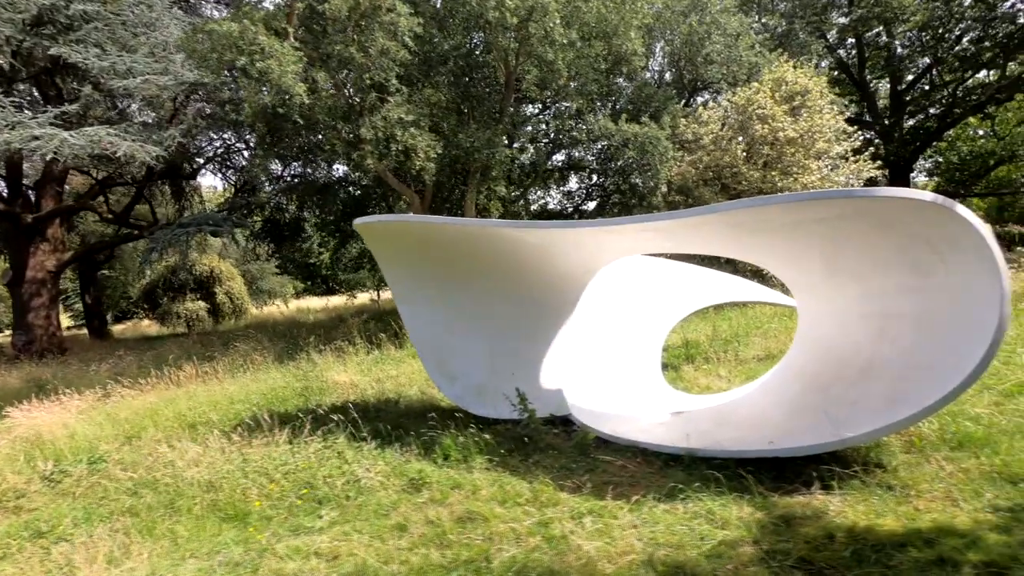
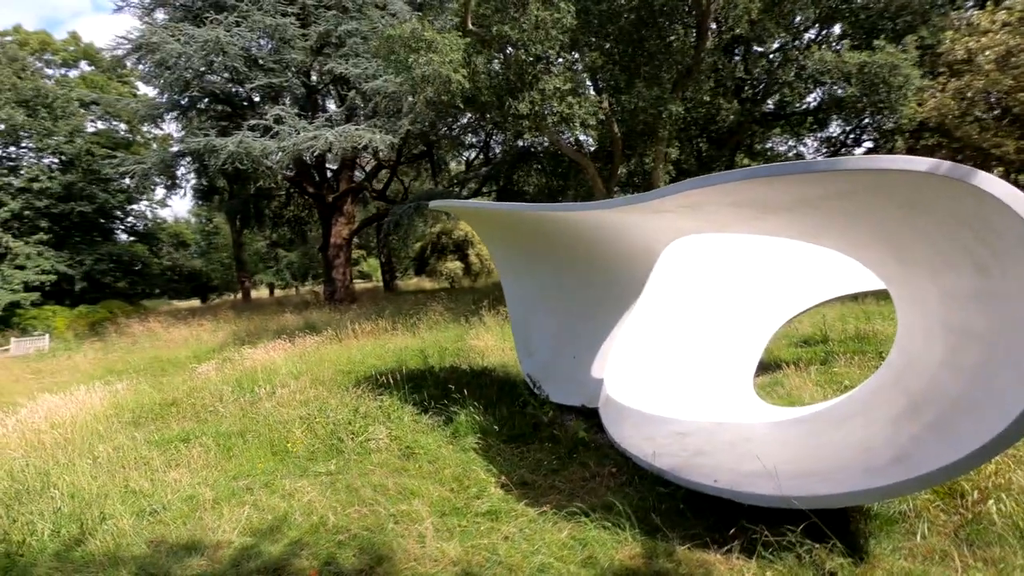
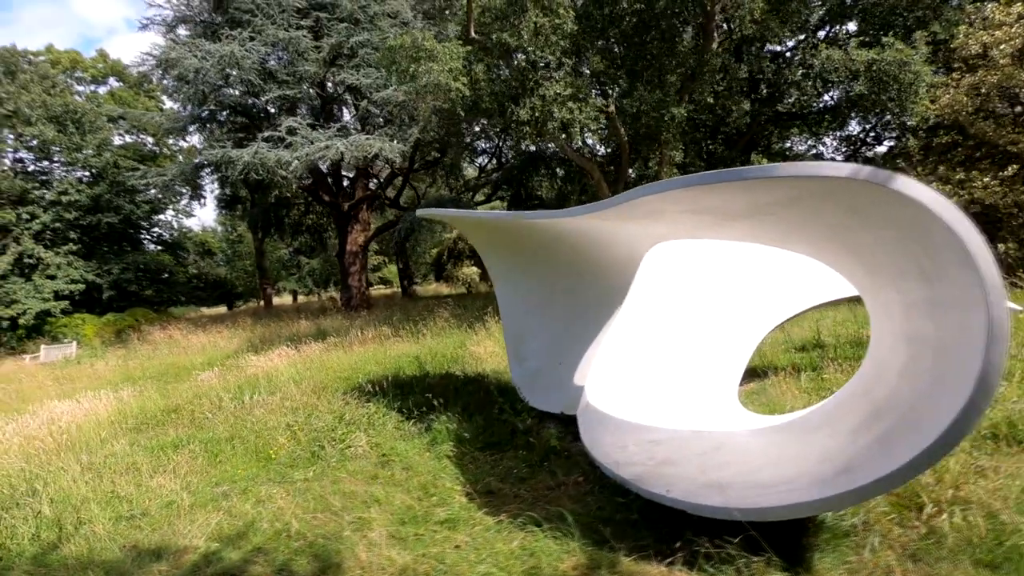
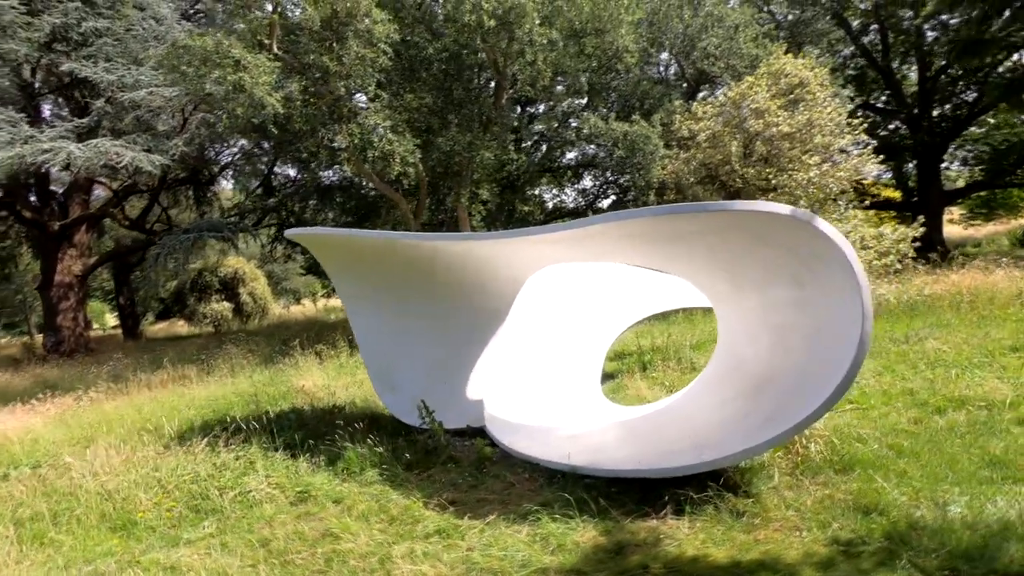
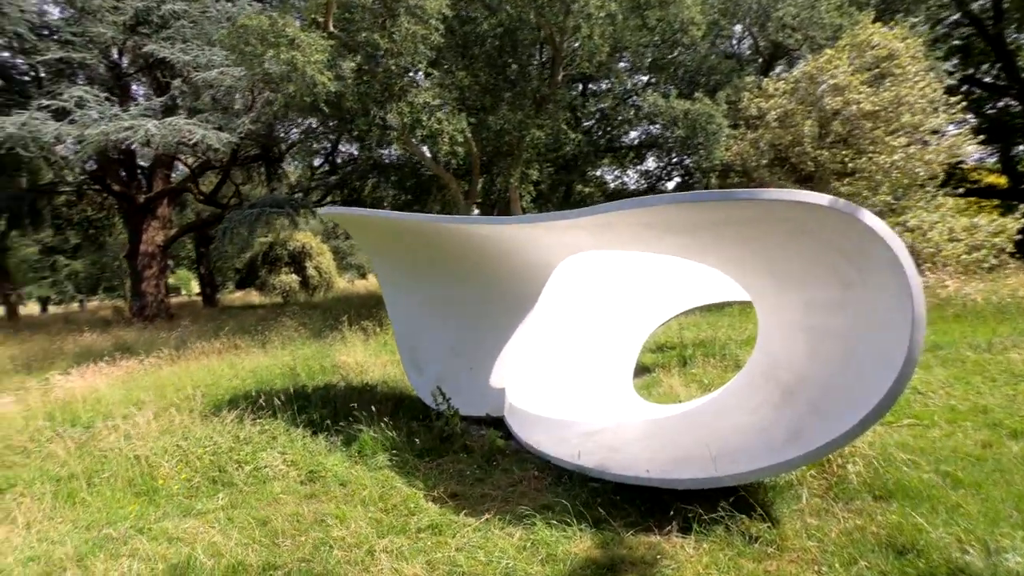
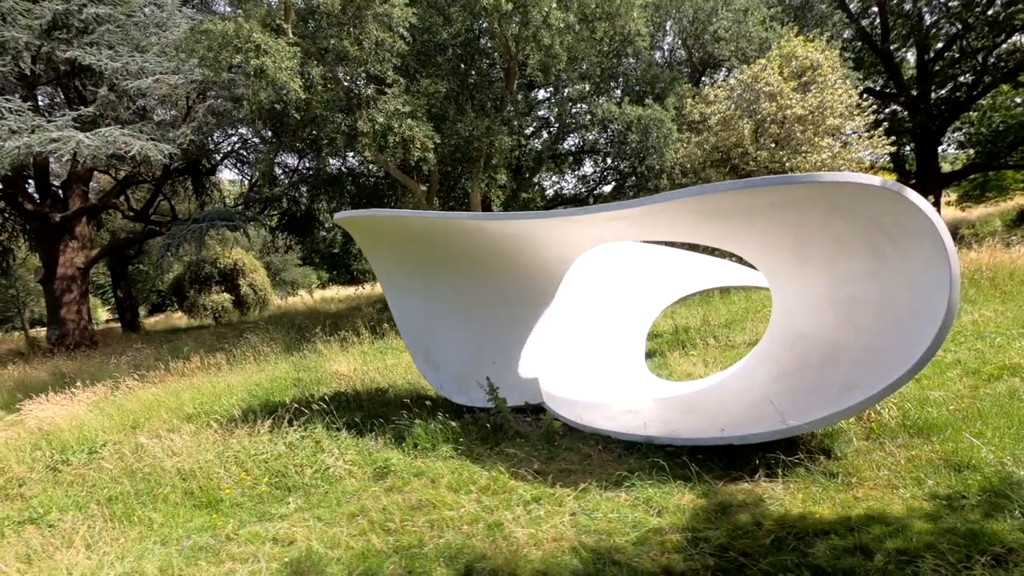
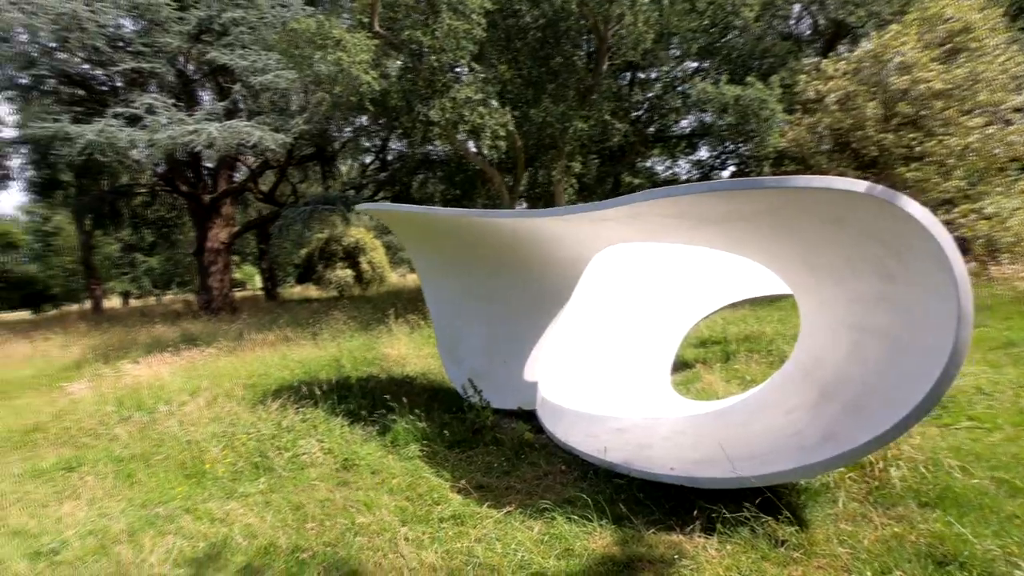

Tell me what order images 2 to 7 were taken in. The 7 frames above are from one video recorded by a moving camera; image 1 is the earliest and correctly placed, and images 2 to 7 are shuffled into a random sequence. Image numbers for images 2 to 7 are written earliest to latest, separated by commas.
6, 4, 5, 7, 2, 3
